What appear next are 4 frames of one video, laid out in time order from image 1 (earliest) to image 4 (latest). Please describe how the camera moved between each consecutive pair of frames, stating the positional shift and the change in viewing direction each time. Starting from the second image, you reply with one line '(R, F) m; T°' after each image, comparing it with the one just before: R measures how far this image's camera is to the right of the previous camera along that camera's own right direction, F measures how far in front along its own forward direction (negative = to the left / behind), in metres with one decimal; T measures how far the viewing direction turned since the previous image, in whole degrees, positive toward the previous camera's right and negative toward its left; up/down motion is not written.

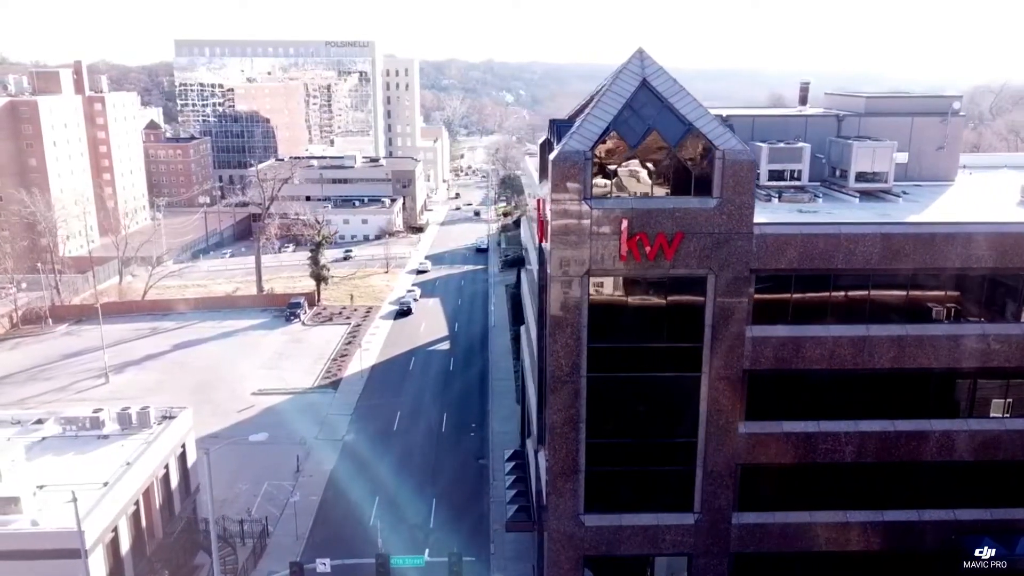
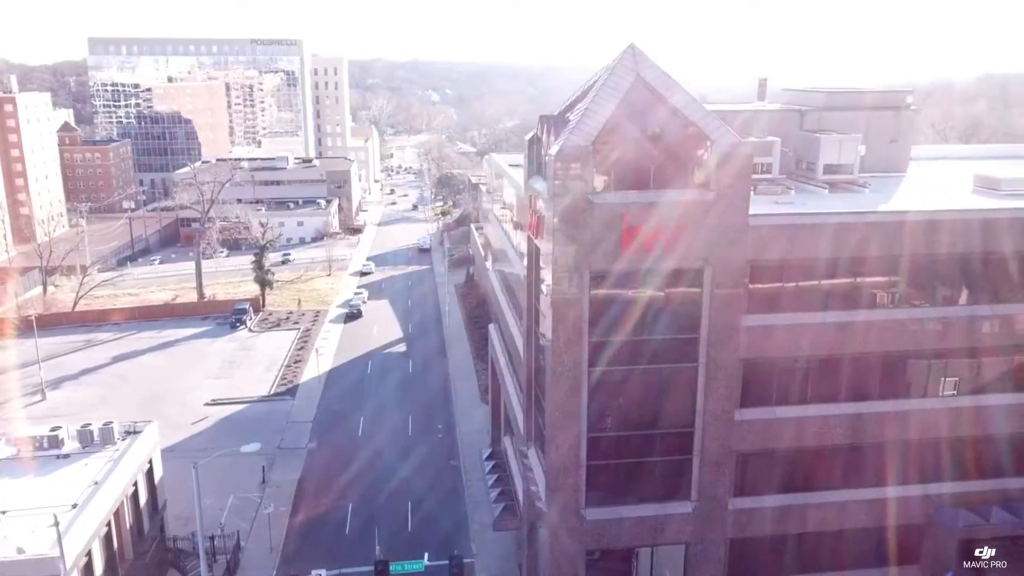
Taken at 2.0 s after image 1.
(-1.8, +0.2) m; +5°
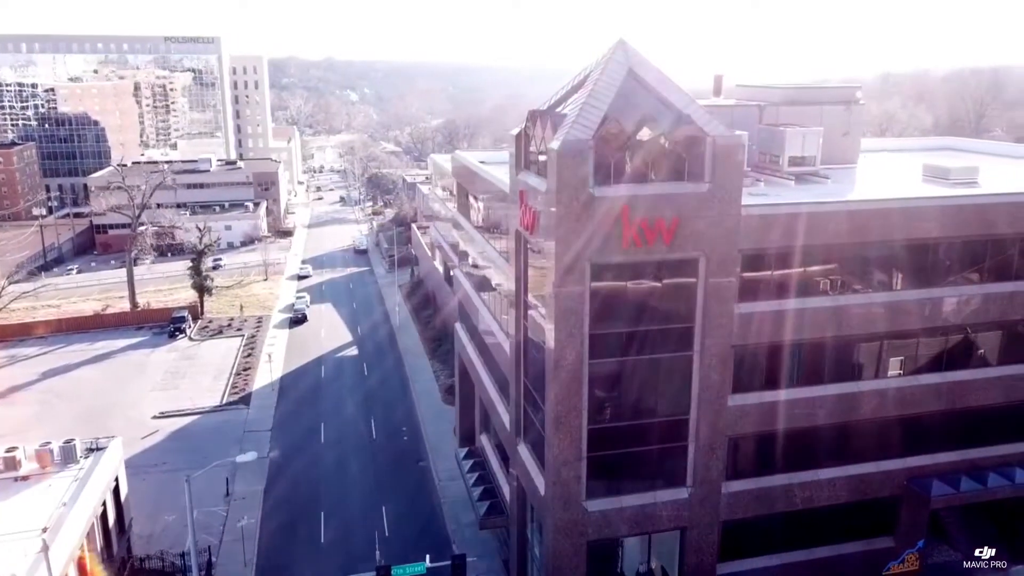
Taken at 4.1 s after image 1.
(-2.0, +0.1) m; +6°
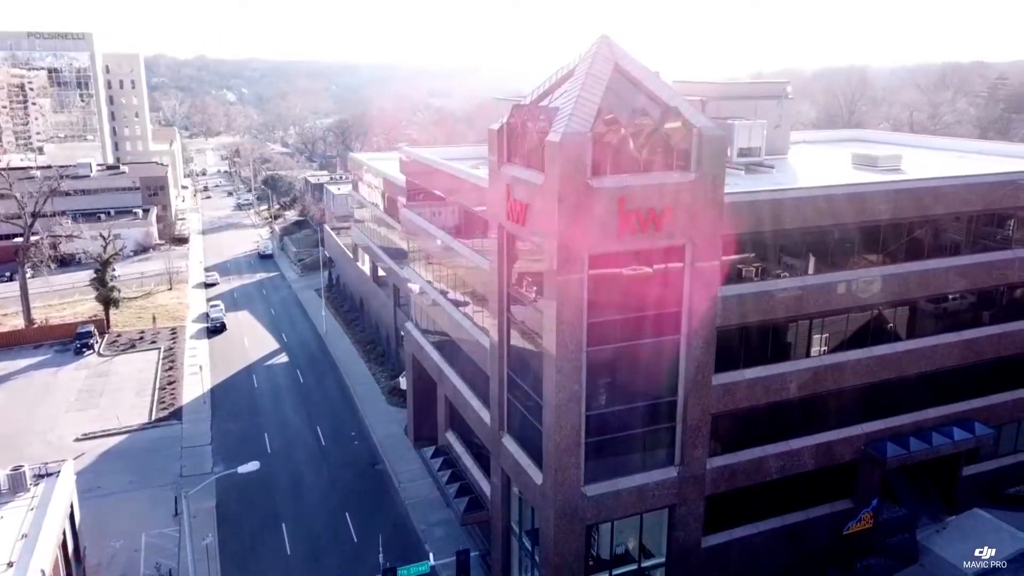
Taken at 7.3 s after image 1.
(-2.9, 0.0) m; +8°
